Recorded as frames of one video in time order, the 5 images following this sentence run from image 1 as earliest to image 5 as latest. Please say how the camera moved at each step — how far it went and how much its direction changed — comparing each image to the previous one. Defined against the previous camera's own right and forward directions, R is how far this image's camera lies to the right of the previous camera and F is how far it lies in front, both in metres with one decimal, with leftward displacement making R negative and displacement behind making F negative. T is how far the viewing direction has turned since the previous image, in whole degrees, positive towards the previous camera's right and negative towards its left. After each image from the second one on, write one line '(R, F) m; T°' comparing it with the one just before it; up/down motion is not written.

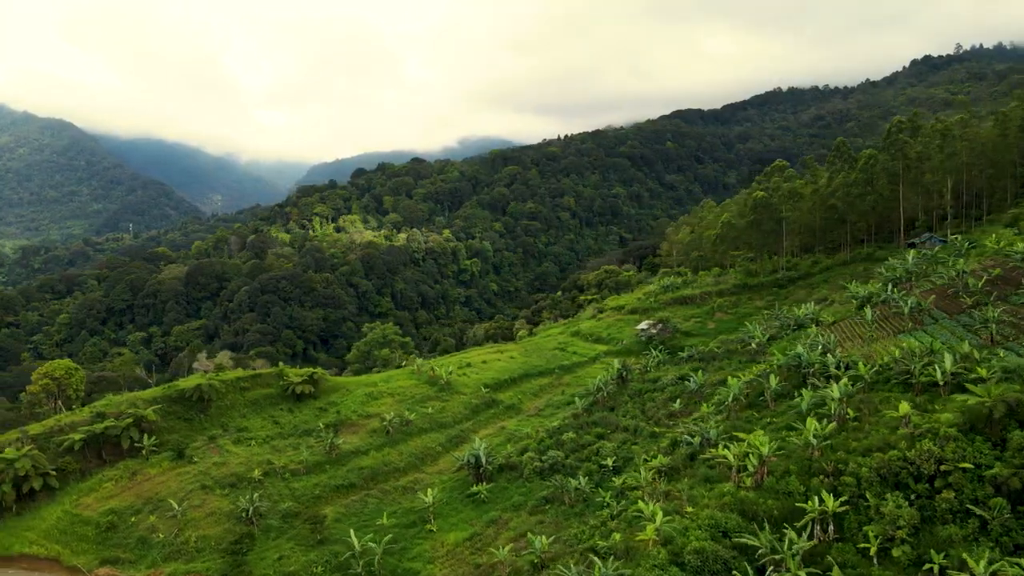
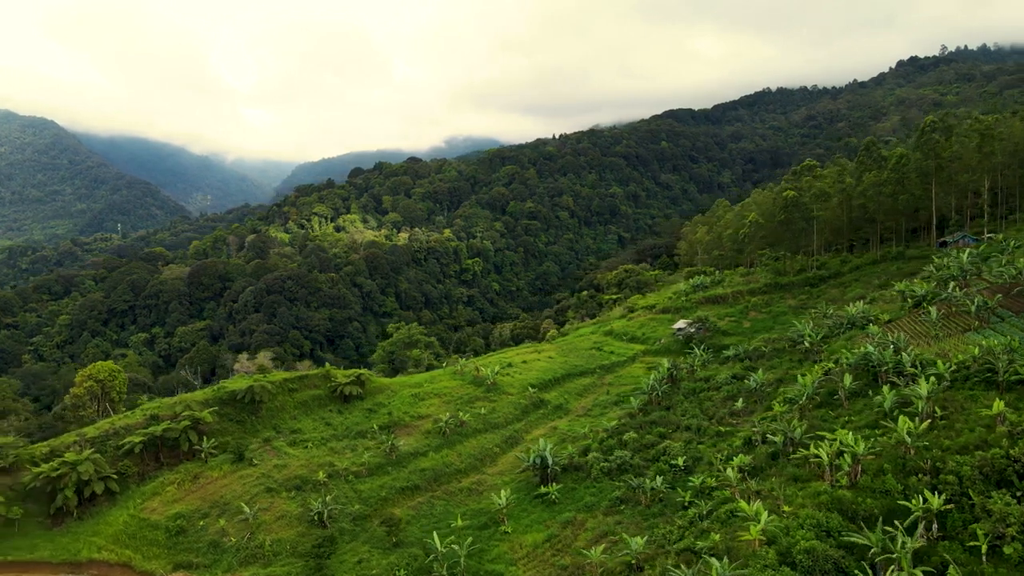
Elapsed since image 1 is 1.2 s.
(-2.9, +0.2) m; +1°
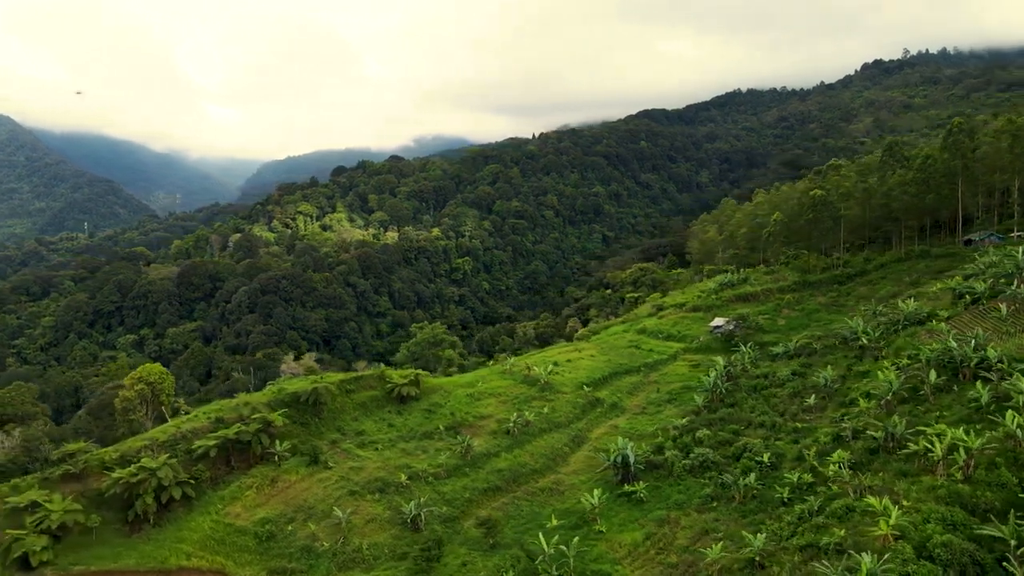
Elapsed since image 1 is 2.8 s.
(-4.1, +0.2) m; +2°
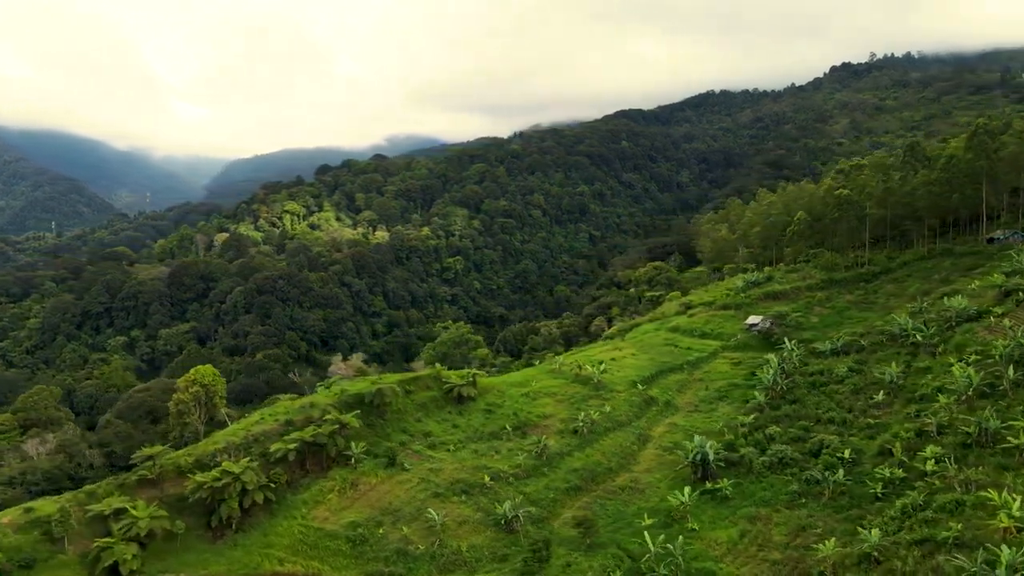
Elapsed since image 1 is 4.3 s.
(-3.9, +0.2) m; +2°
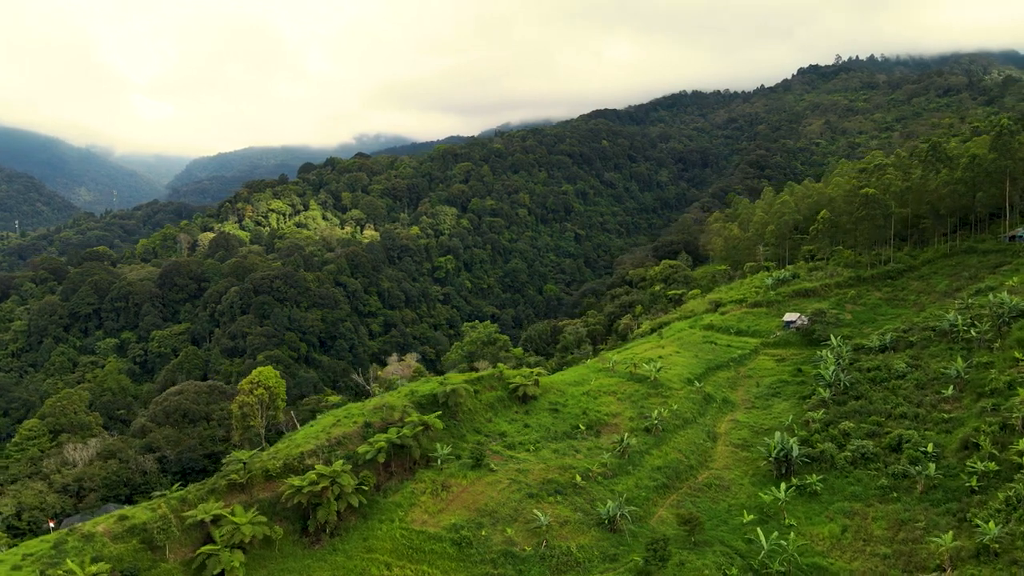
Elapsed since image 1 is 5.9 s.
(-4.3, +0.2) m; +2°
